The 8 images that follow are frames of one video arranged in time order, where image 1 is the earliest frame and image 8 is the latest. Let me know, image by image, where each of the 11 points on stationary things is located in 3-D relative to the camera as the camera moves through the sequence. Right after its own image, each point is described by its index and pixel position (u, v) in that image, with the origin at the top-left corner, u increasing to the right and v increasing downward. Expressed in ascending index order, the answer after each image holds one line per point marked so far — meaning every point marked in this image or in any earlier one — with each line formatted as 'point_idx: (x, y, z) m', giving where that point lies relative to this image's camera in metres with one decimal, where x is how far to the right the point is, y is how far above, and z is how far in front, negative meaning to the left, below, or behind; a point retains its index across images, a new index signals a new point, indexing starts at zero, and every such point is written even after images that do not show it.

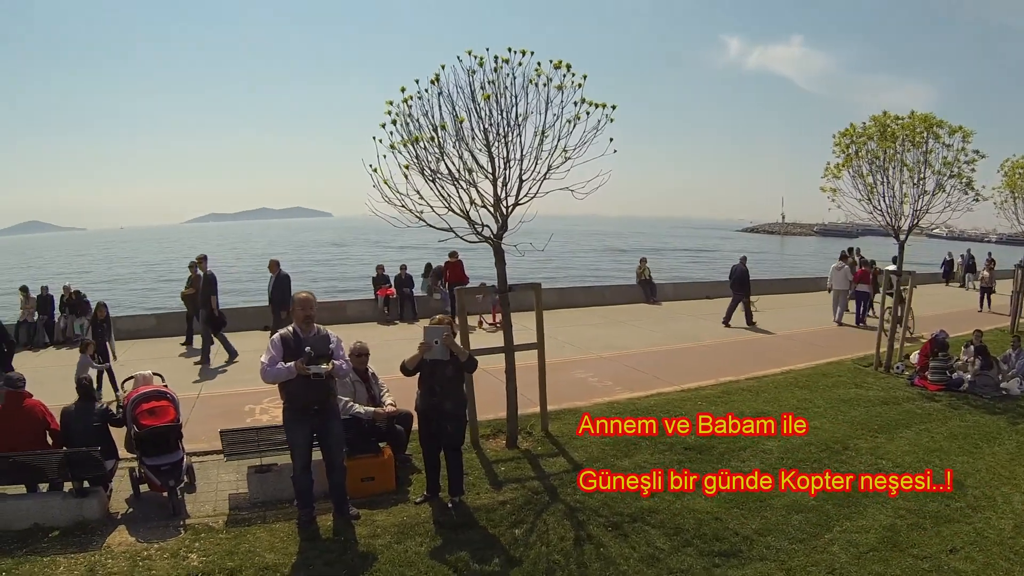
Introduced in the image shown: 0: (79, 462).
0: (-2.5, -1.0, +3.6) m
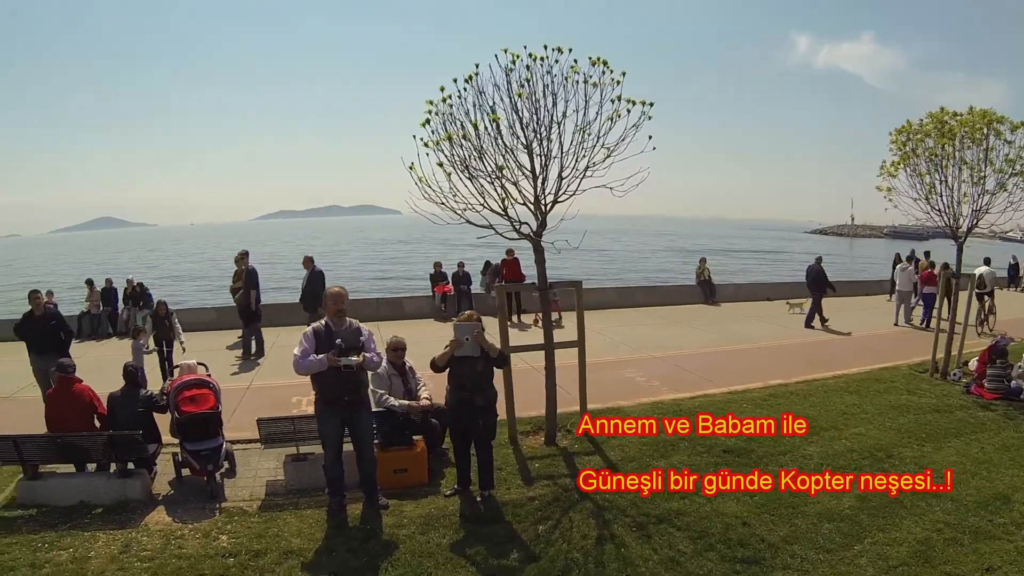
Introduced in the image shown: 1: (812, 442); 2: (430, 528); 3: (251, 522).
0: (-2.4, -1.0, +3.8) m
1: (+2.8, -1.5, +5.9) m
2: (-0.5, -1.4, +3.8) m
3: (-1.5, -1.4, +3.7) m
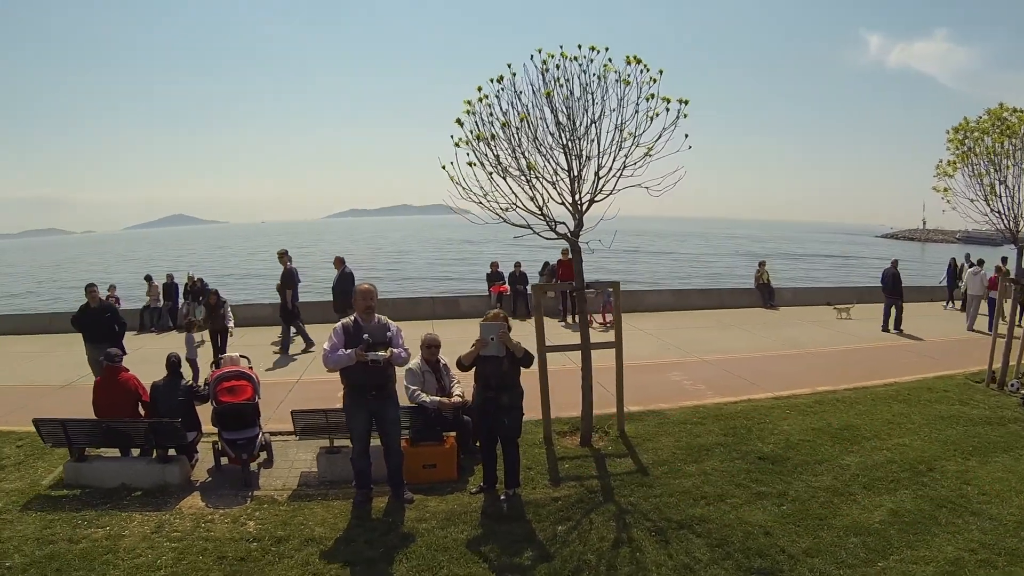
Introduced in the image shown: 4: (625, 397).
0: (-2.2, -0.9, +4.0) m
1: (+3.1, -1.5, +5.7) m
2: (-0.4, -1.4, +3.9) m
3: (-1.4, -1.4, +3.9) m
4: (+1.4, -1.3, +7.6) m
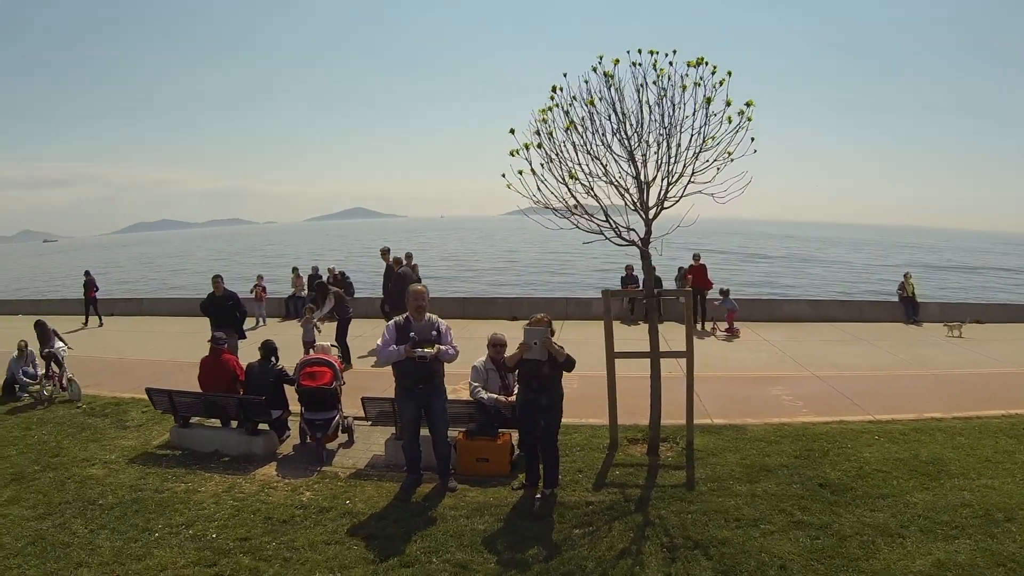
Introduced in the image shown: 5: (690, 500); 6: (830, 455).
0: (-2.0, -0.9, +4.7) m
1: (+3.5, -1.7, +5.1) m
2: (-0.2, -1.5, +4.1) m
3: (-1.2, -1.4, +4.4) m
4: (+2.3, -1.4, +7.4) m
5: (+1.3, -1.6, +4.5) m
6: (+3.0, -1.6, +5.8) m
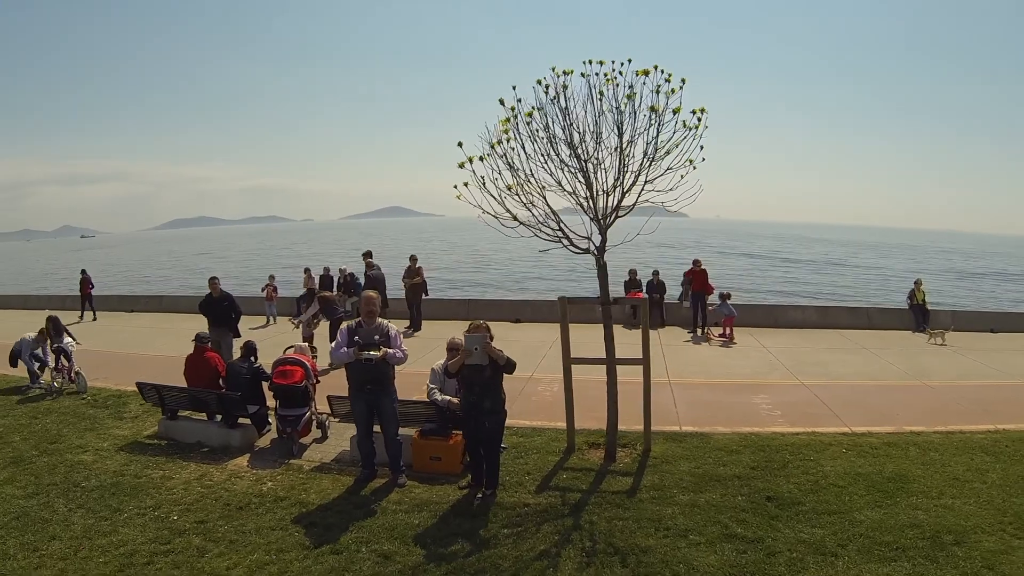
0: (-2.4, -1.0, +5.2) m
1: (+3.1, -1.9, +5.3) m
2: (-0.7, -1.6, +4.5) m
3: (-1.7, -1.5, +4.9) m
4: (+2.1, -1.5, +7.6) m
5: (+0.9, -1.7, +4.8) m
6: (+2.7, -1.7, +5.9) m
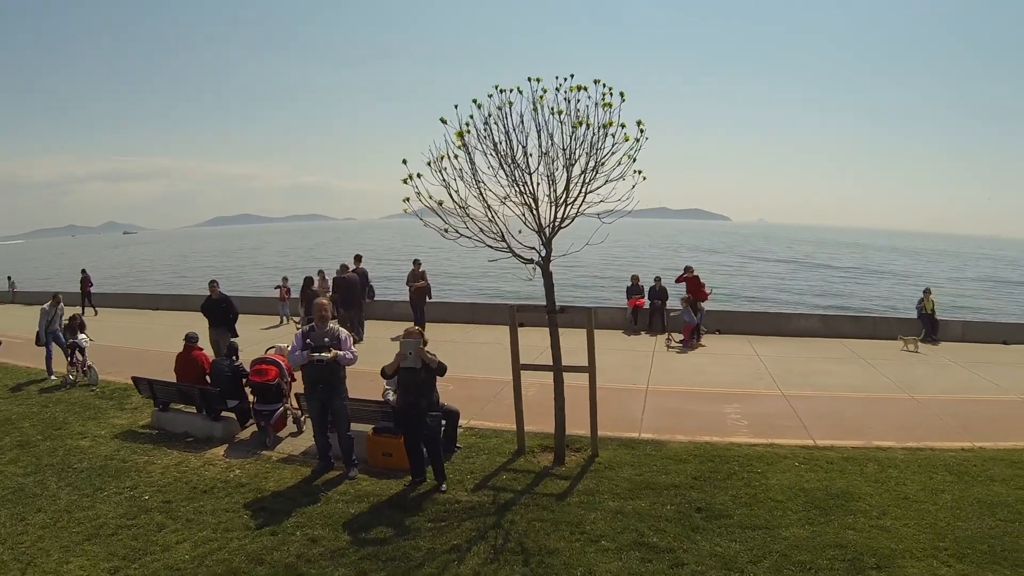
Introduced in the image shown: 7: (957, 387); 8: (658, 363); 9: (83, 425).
0: (-2.9, -1.1, +5.9) m
1: (+2.6, -2.1, +5.5) m
2: (-1.2, -1.7, +5.1) m
3: (-2.2, -1.6, +5.5) m
4: (+1.8, -1.7, +7.9) m
5: (+0.3, -1.9, +5.3) m
6: (+2.2, -1.9, +6.2) m
7: (+7.5, -1.6, +10.6) m
8: (+2.4, -1.3, +10.3) m
9: (-3.9, -1.3, +5.7) m
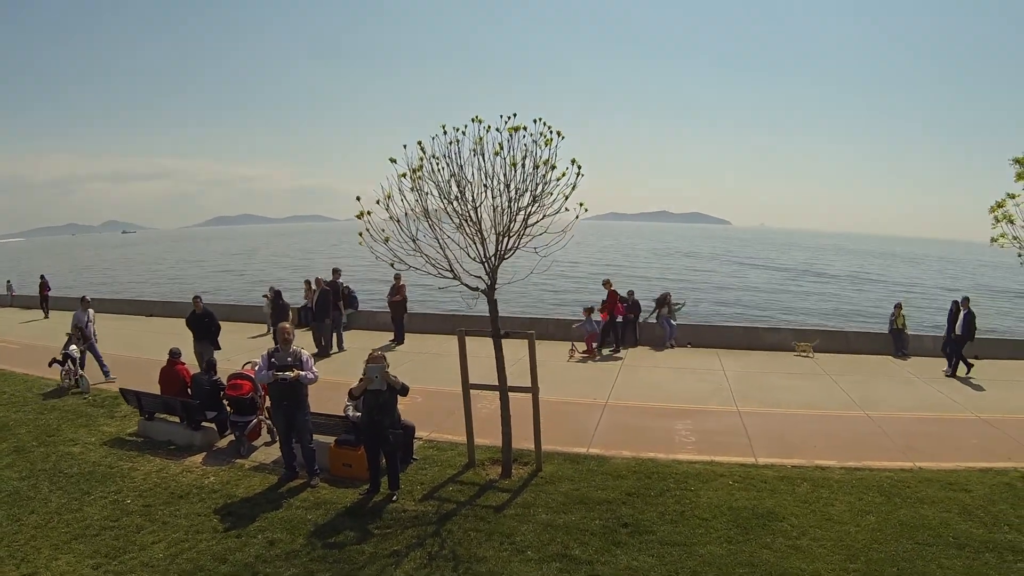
0: (-3.4, -1.3, +6.6) m
1: (+2.0, -2.4, +6.1) m
2: (-1.8, -2.0, +5.7) m
3: (-2.7, -1.8, +6.2) m
4: (+1.3, -2.0, +8.5) m
5: (-0.2, -2.2, +5.9) m
6: (+1.7, -2.3, +6.8) m
7: (+7.1, -2.0, +11.0) m
8: (+2.0, -1.6, +10.9) m
9: (-4.5, -1.5, +6.4) m
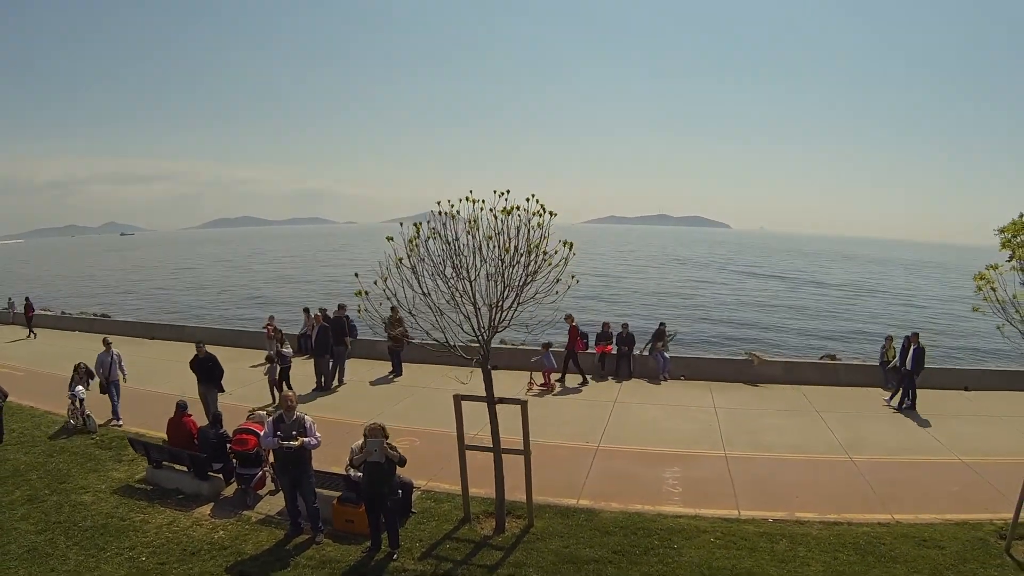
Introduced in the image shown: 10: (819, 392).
0: (-3.4, -1.9, +6.9) m
1: (+2.0, -3.3, +6.4) m
2: (-1.9, -2.7, +6.1) m
3: (-2.8, -2.5, +6.5) m
4: (+1.2, -2.7, +8.8) m
5: (-0.3, -2.9, +6.2) m
6: (+1.6, -3.0, +7.2) m
7: (+7.0, -2.9, +11.4) m
8: (+1.9, -2.2, +11.2) m
9: (-4.5, -2.1, +6.7) m
10: (+6.8, -2.3, +13.7) m
